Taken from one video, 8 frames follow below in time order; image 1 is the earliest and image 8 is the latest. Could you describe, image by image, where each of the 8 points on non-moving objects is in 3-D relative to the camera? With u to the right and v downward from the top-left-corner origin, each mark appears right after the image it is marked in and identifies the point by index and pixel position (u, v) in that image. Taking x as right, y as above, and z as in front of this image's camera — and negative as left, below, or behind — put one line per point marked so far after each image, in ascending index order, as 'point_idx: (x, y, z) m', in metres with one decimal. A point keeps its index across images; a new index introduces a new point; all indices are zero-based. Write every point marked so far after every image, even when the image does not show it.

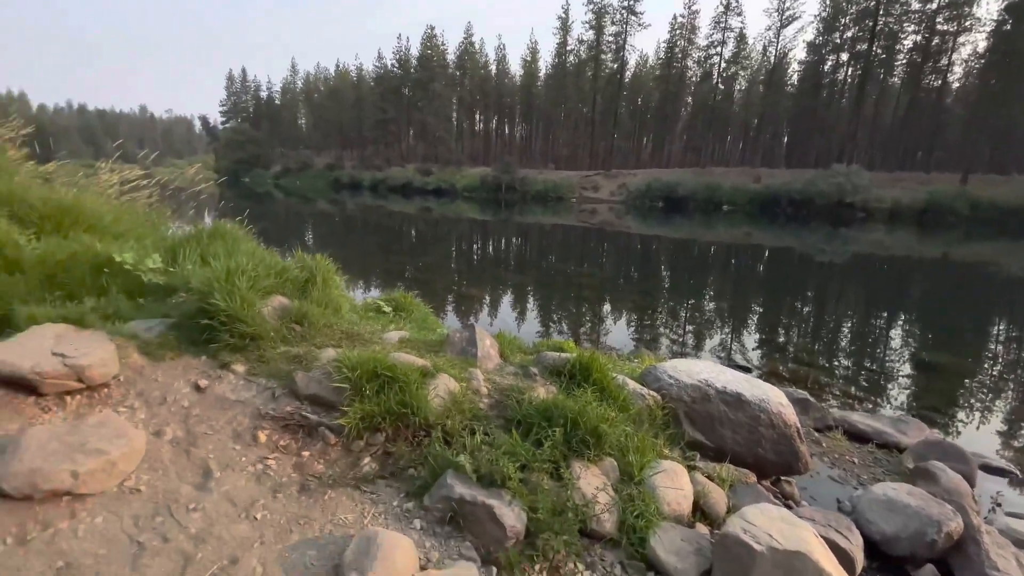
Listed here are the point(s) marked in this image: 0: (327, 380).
0: (-1.4, -0.7, +3.6) m
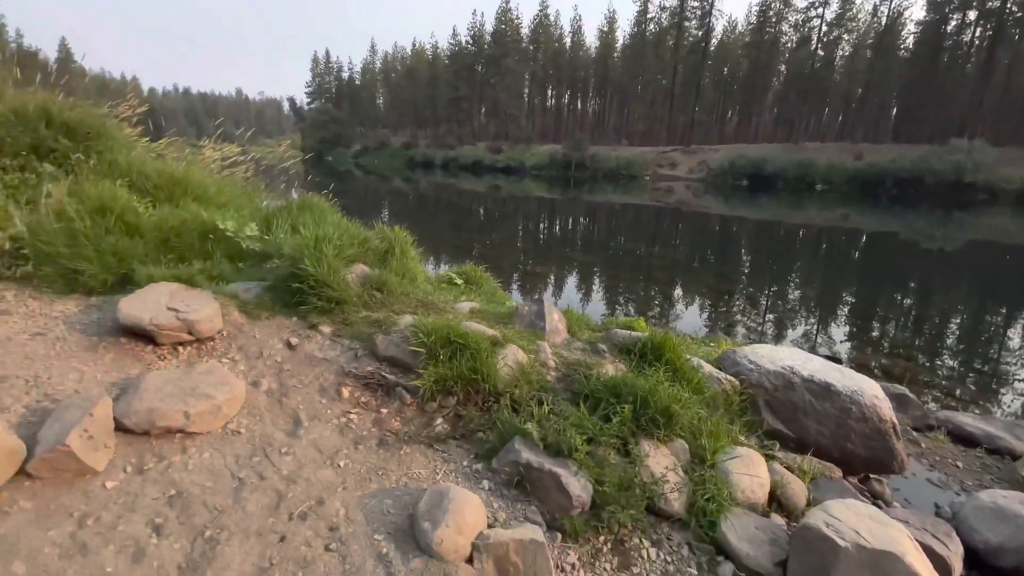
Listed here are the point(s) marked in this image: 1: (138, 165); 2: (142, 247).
0: (-0.8, -0.4, +3.7) m
1: (-4.8, +1.5, +6.1) m
2: (-3.7, +0.4, +4.8) m
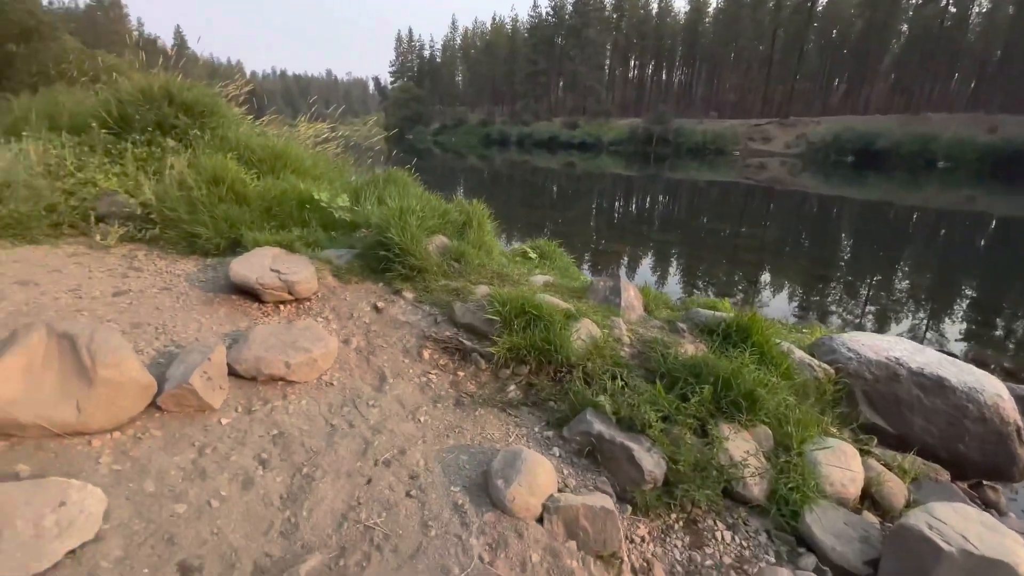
0: (-0.3, -0.2, +3.8) m
1: (-3.7, +2.0, +6.7) m
2: (-2.9, +0.8, +5.2) m
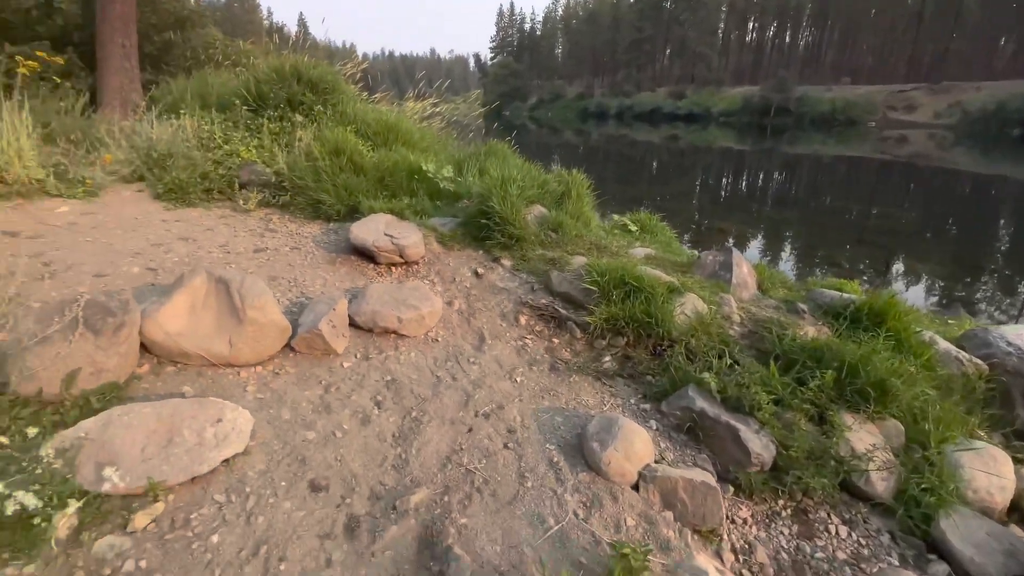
0: (+0.5, +0.1, +3.8) m
1: (-2.2, +2.6, +7.1) m
2: (-1.8, +1.2, +5.6) m
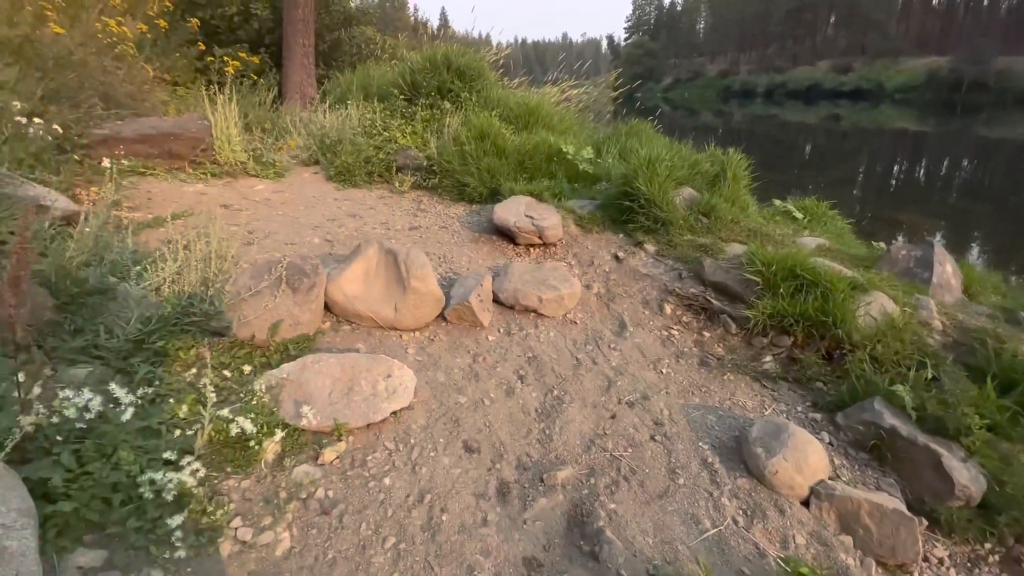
0: (+1.6, +0.1, +3.5) m
1: (-0.1, +2.9, +7.3) m
2: (-0.1, +1.5, +5.8) m
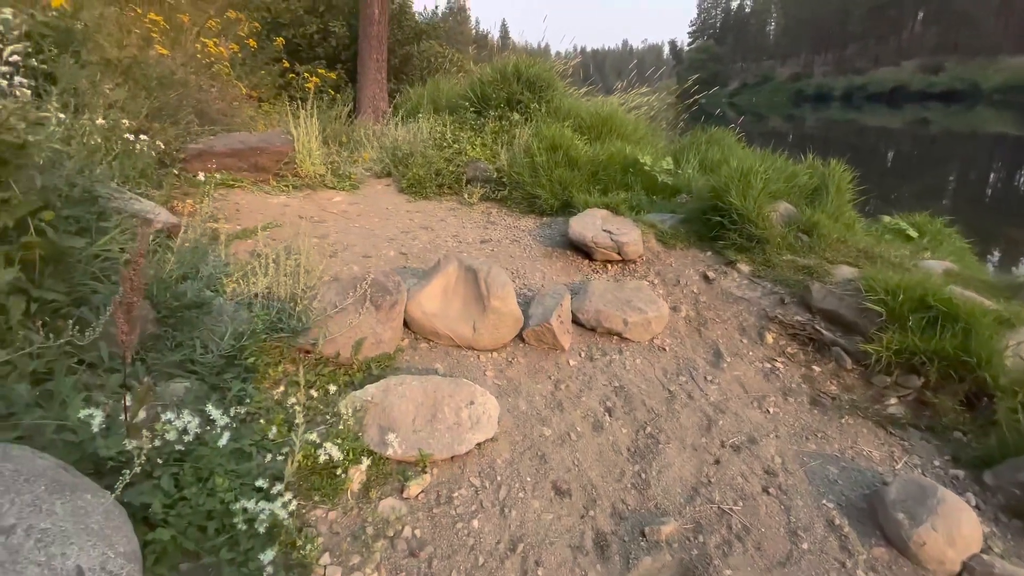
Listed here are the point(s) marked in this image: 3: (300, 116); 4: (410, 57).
0: (+2.2, -0.1, +3.1) m
1: (+1.0, +2.7, +7.1) m
2: (+0.8, +1.3, +5.6) m
3: (-2.9, +2.4, +6.6) m
4: (-2.2, +4.9, +10.1) m
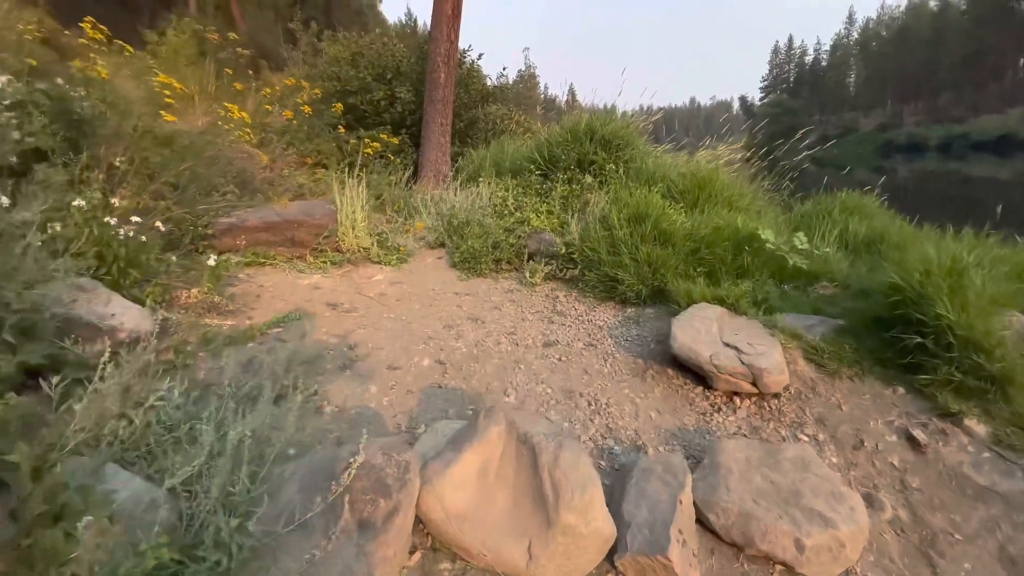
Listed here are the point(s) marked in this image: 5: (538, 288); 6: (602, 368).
0: (+2.5, -0.8, +1.6) m
1: (+1.9, +1.5, +6.0) m
2: (+1.5, +0.3, +4.4) m
3: (-2.1, +1.3, +6.0) m
4: (-0.8, +3.4, +9.6) m
5: (+0.3, 0.0, +4.6) m
6: (+0.6, -0.5, +3.1) m
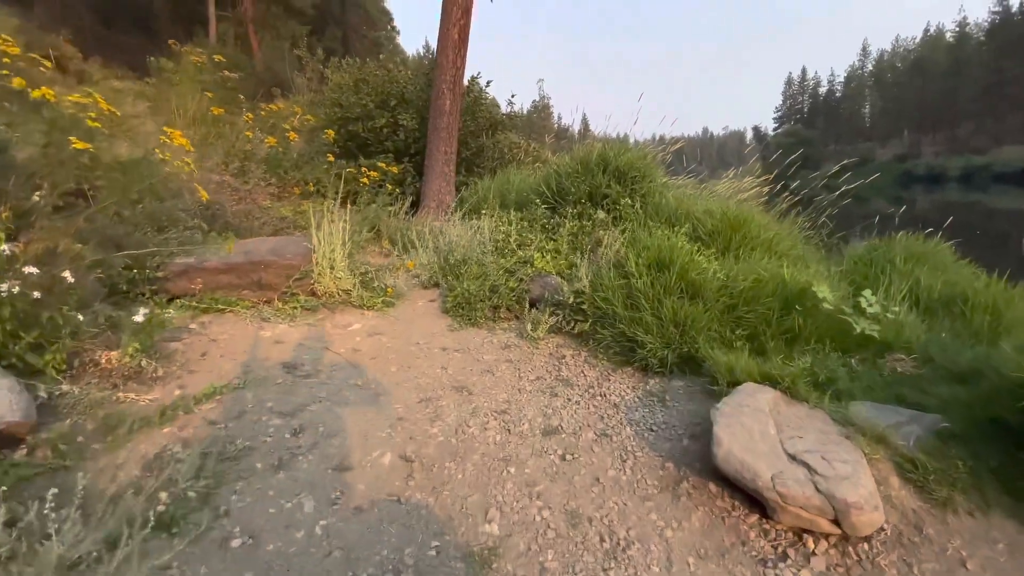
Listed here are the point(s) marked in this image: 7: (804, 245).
0: (+2.4, -1.2, +0.7) m
1: (+1.9, +0.9, +5.3) m
2: (+1.4, -0.2, +3.6) m
3: (-2.0, +0.8, +5.3) m
4: (-0.6, +2.7, +9.0) m
5: (+0.2, -0.5, +3.8) m
6: (+0.5, -0.9, +2.4) m
7: (+2.9, +0.4, +4.8) m
